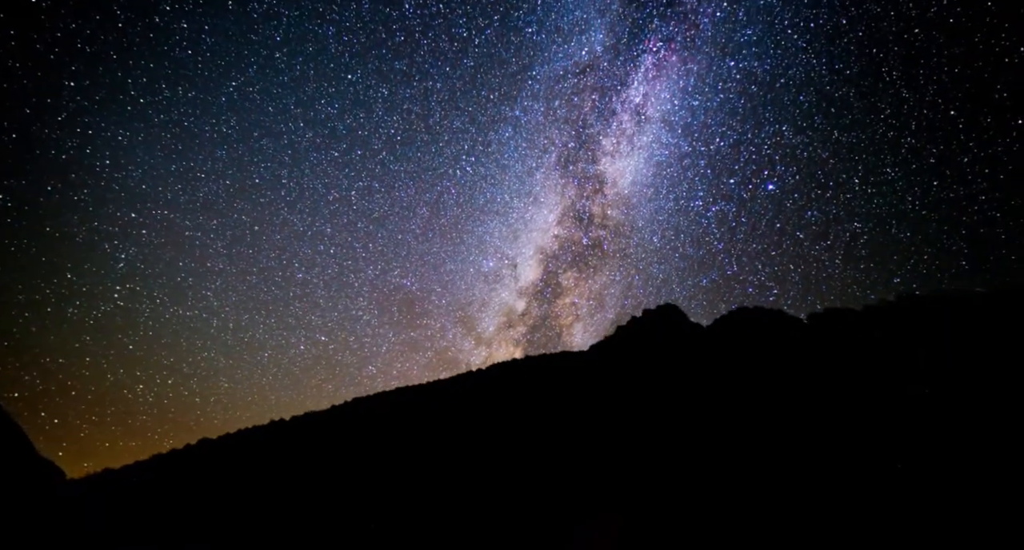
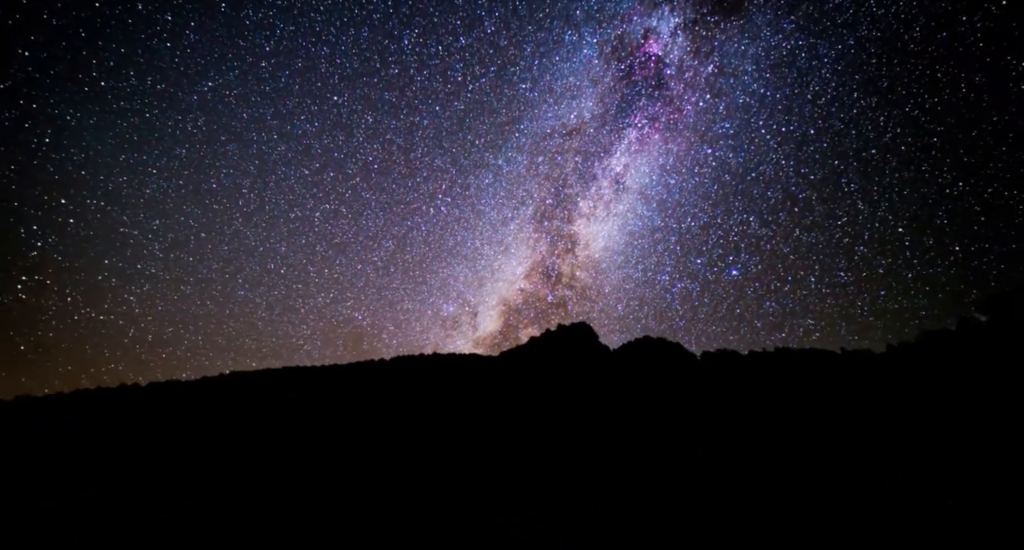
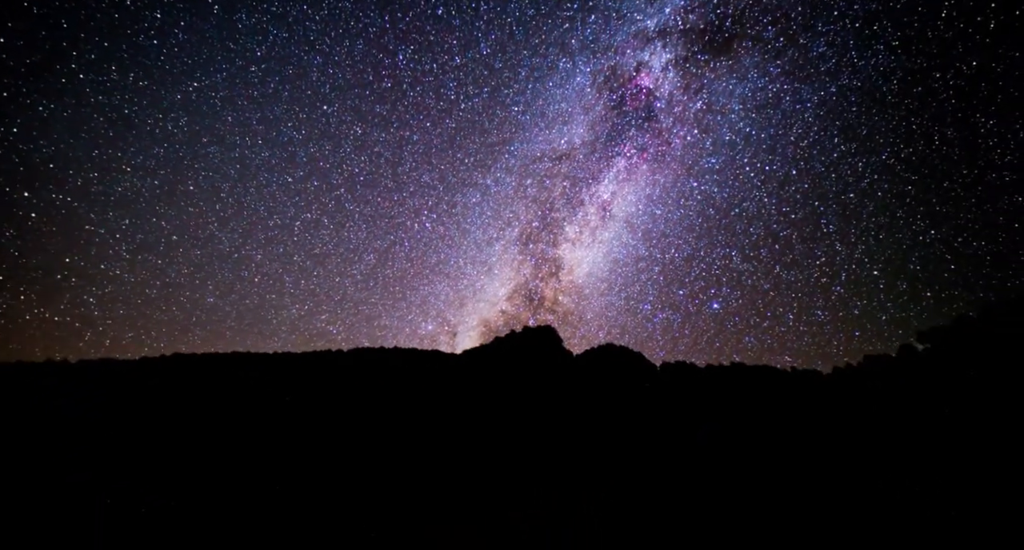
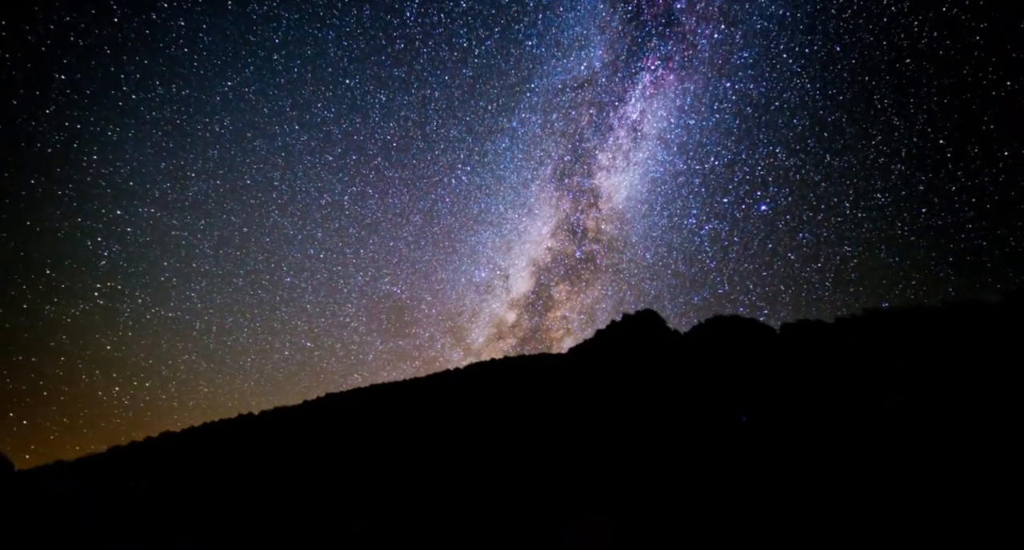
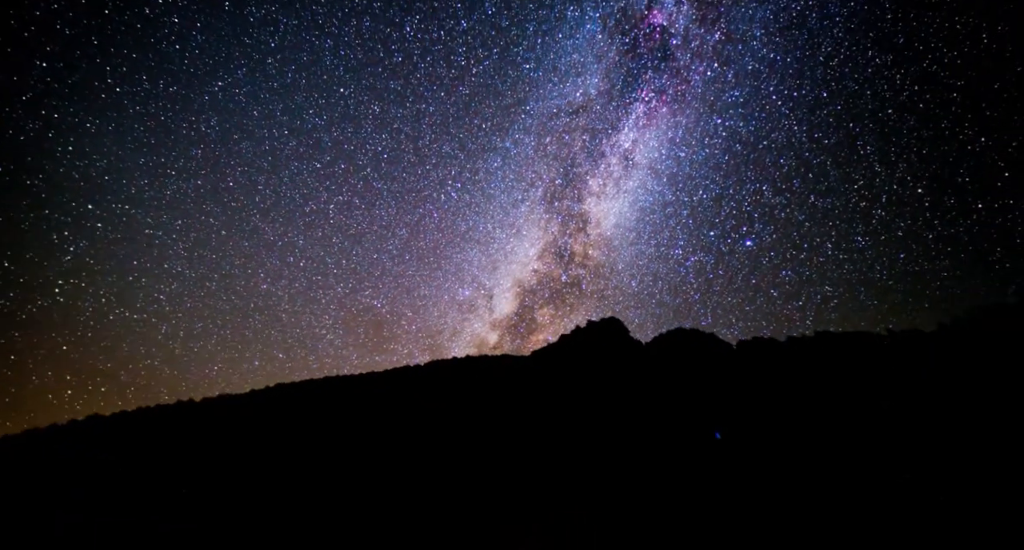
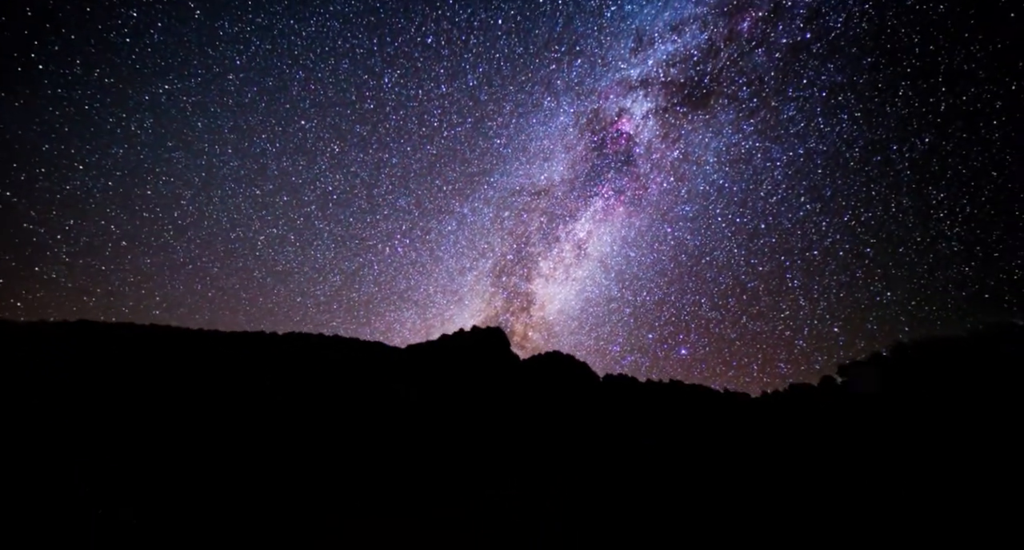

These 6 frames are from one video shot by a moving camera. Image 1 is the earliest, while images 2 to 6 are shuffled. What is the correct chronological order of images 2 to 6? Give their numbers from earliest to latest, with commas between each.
4, 5, 2, 3, 6
